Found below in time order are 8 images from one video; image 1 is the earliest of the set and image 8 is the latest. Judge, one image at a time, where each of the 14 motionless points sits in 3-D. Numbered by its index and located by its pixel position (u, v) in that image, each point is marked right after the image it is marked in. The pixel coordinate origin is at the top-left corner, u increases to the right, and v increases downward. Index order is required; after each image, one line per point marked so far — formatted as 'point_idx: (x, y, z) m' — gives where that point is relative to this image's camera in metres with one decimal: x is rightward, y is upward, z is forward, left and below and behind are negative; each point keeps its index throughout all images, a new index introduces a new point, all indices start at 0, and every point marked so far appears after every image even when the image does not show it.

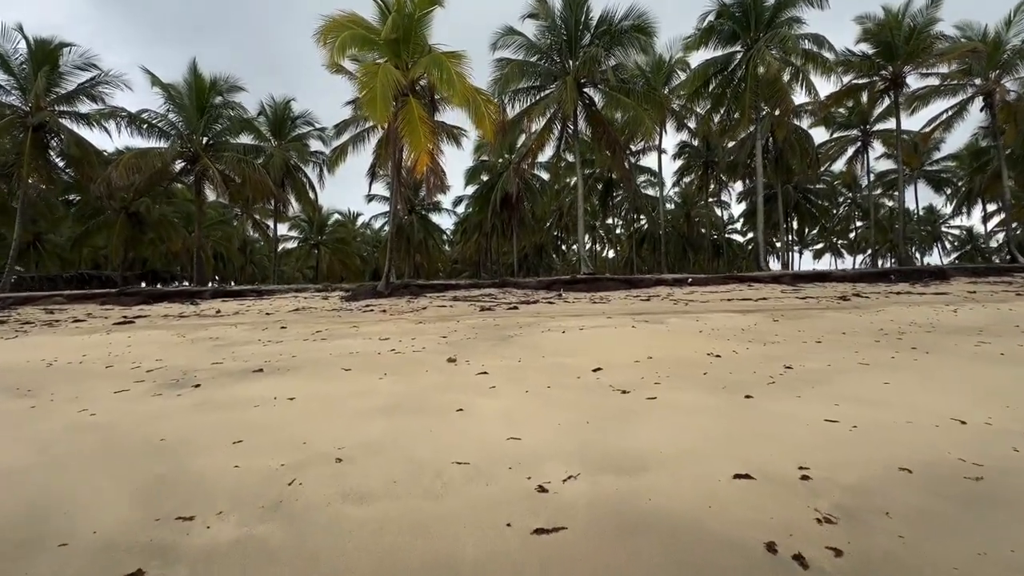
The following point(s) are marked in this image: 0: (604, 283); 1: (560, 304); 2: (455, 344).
0: (+2.2, +0.1, +11.0) m
1: (+0.9, -0.3, +9.1) m
2: (-0.8, -0.8, +6.4) m
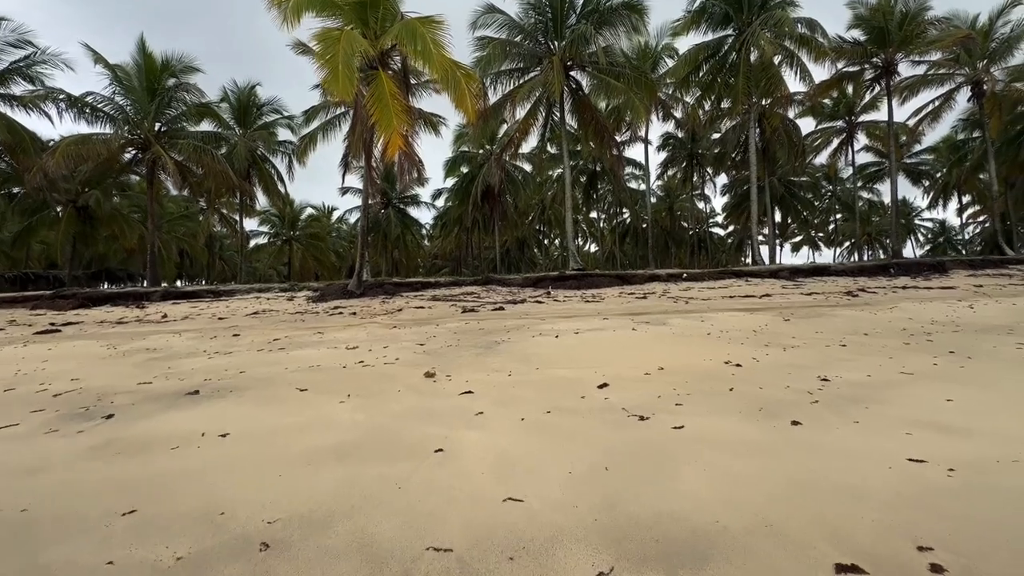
0: (+1.8, +0.2, +10.2) m
1: (+0.7, -0.3, +8.3) m
2: (-0.9, -0.8, +5.6) m
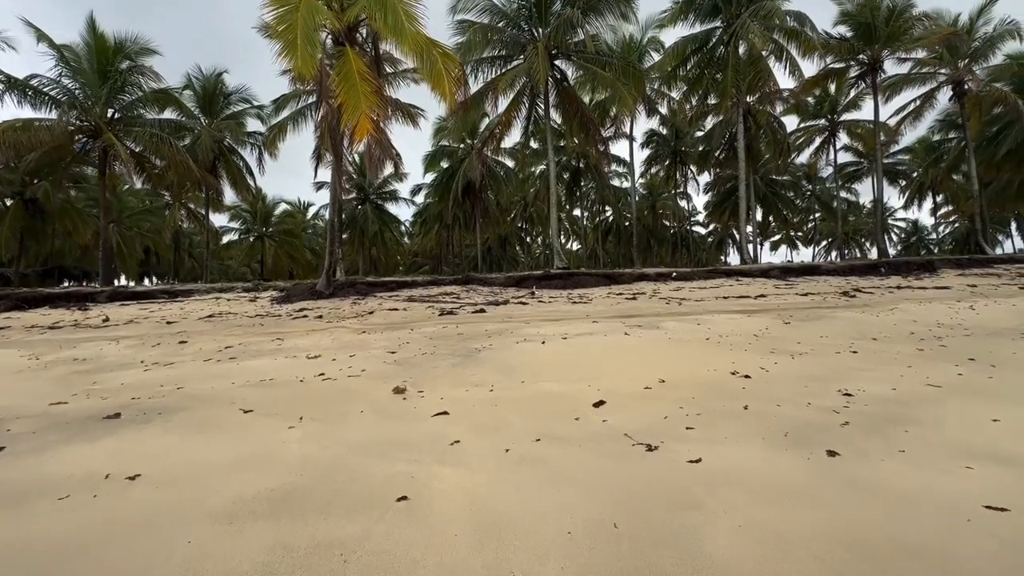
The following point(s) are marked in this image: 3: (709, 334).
0: (+1.5, +0.2, +9.7) m
1: (+0.4, -0.3, +7.7) m
2: (-1.1, -0.8, +5.0) m
3: (+2.5, -0.6, +5.9) m
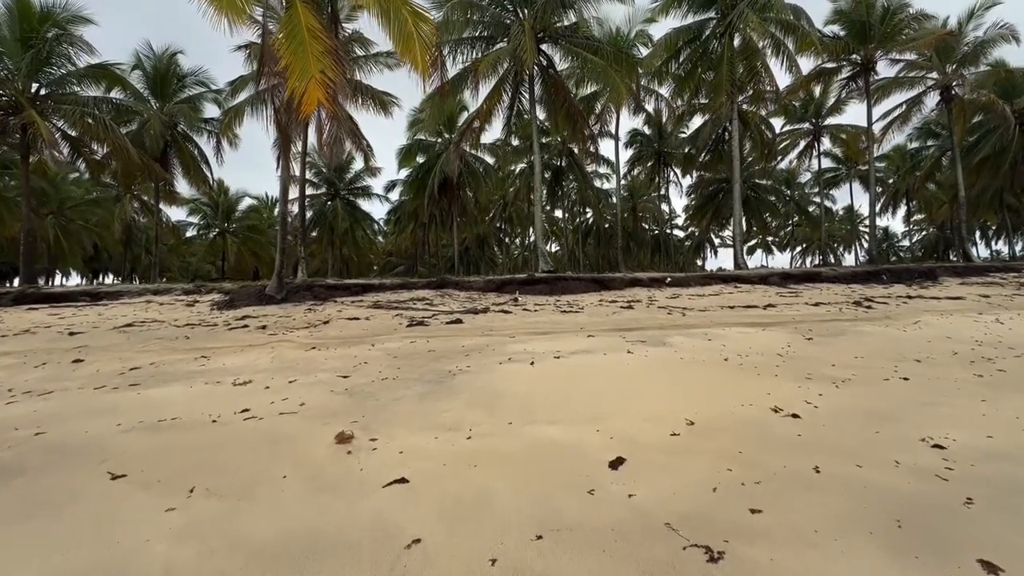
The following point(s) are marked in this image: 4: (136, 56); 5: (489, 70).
0: (+1.1, +0.1, +8.8) m
1: (+0.1, -0.4, +6.7) m
2: (-1.3, -0.9, +3.9) m
3: (+2.3, -0.7, +5.0) m
4: (-13.0, +8.0, +16.1) m
5: (-0.5, +4.8, +10.3) m
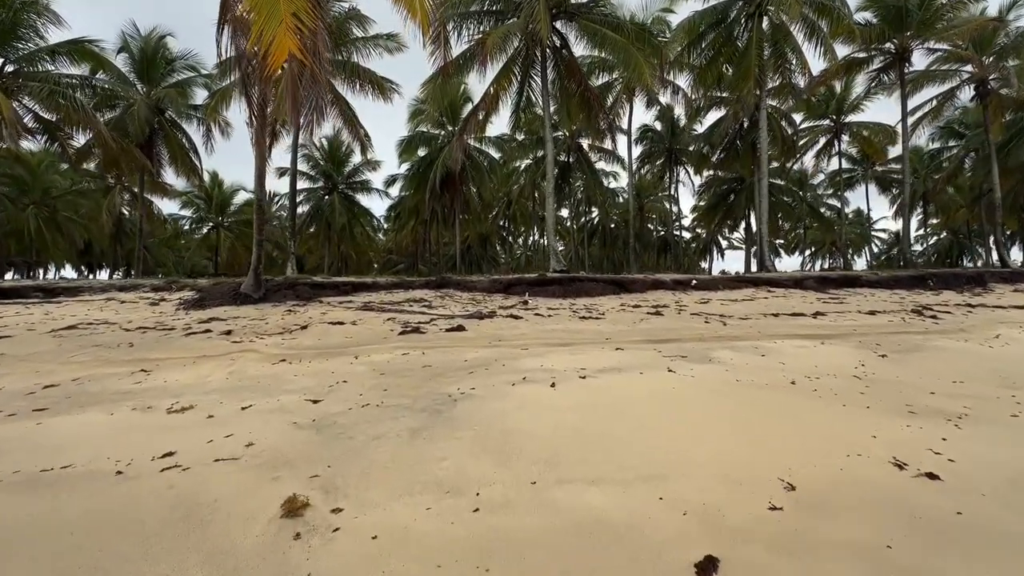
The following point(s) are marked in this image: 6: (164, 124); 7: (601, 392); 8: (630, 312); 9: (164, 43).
0: (+1.2, 0.0, +7.8) m
1: (+0.2, -0.4, +5.8) m
2: (-1.1, -0.9, +2.9) m
3: (+2.4, -0.7, +4.1) m
4: (-12.7, +8.2, +15.2) m
5: (-0.3, +4.8, +9.4) m
6: (-11.6, +5.5, +15.6) m
7: (+0.7, -0.8, +3.6) m
8: (+1.6, -0.3, +6.3) m
9: (-11.6, +8.2, +15.6) m
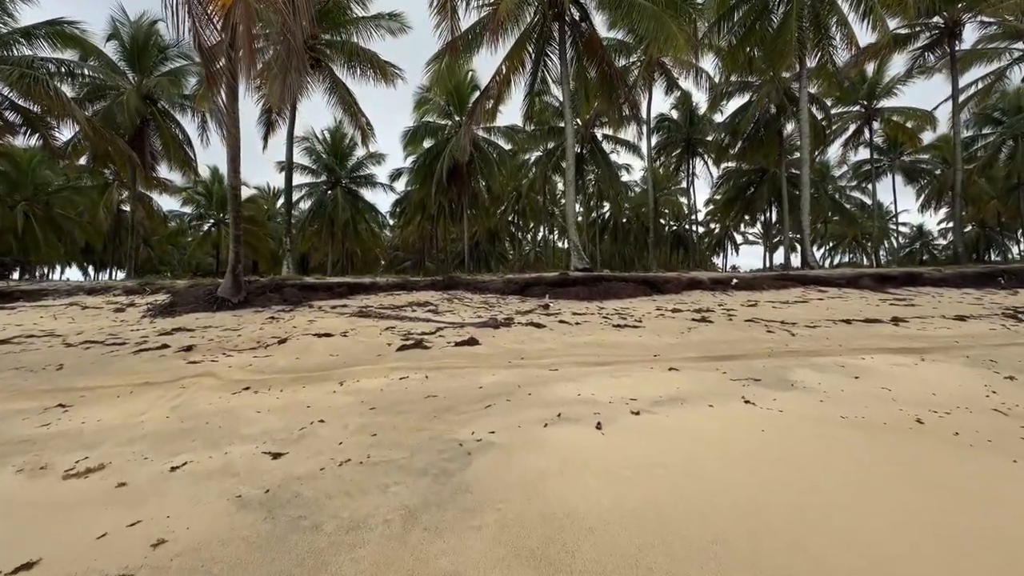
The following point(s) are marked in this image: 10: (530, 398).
0: (+1.5, 0.0, +6.9) m
1: (+0.5, -0.4, +4.8) m
2: (-1.0, -0.9, +2.0) m
3: (+2.6, -0.8, +3.1) m
4: (-12.4, +8.2, +14.4) m
5: (0.0, +4.8, +8.4) m
6: (-11.2, +5.5, +14.8) m
7: (+0.9, -0.9, +2.6) m
8: (+1.8, -0.3, +5.4) m
9: (-11.3, +8.2, +14.7) m
10: (+0.1, -0.7, +3.2) m
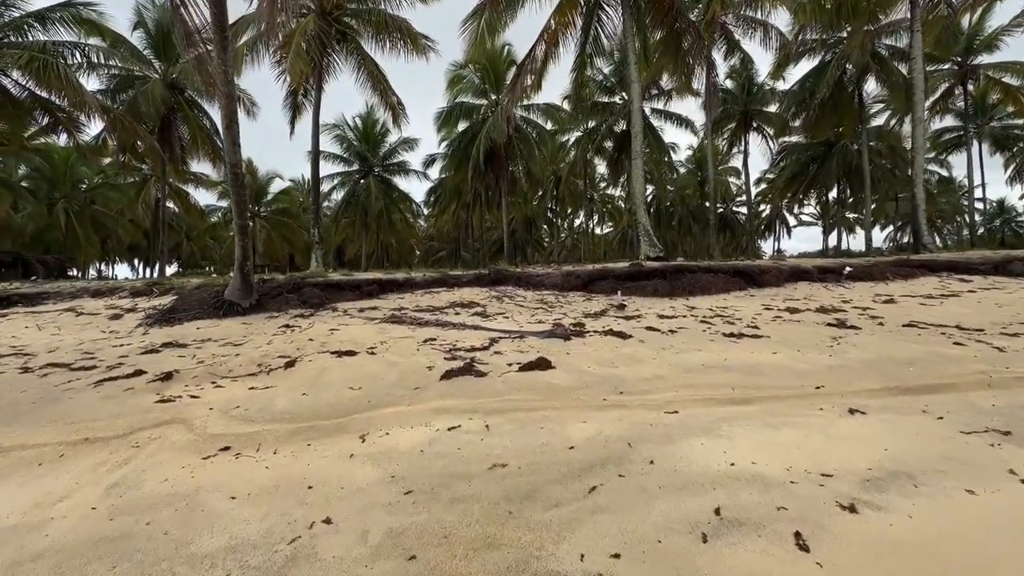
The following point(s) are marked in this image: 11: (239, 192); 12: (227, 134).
0: (+2.2, +0.1, +5.5) m
1: (+1.1, -0.4, +3.6) m
2: (-0.5, -1.0, +0.9) m
3: (+3.1, -0.8, +1.7) m
4: (-11.2, +8.2, +13.8) m
5: (+0.7, +4.9, +7.1) m
6: (-9.9, +5.6, +14.2) m
7: (+1.3, -0.9, +1.4) m
8: (+2.5, -0.3, +4.0) m
9: (-10.0, +8.3, +14.1) m
10: (+0.6, -0.8, +2.0) m
11: (-2.7, +0.9, +4.5) m
12: (-2.7, +1.4, +4.4) m
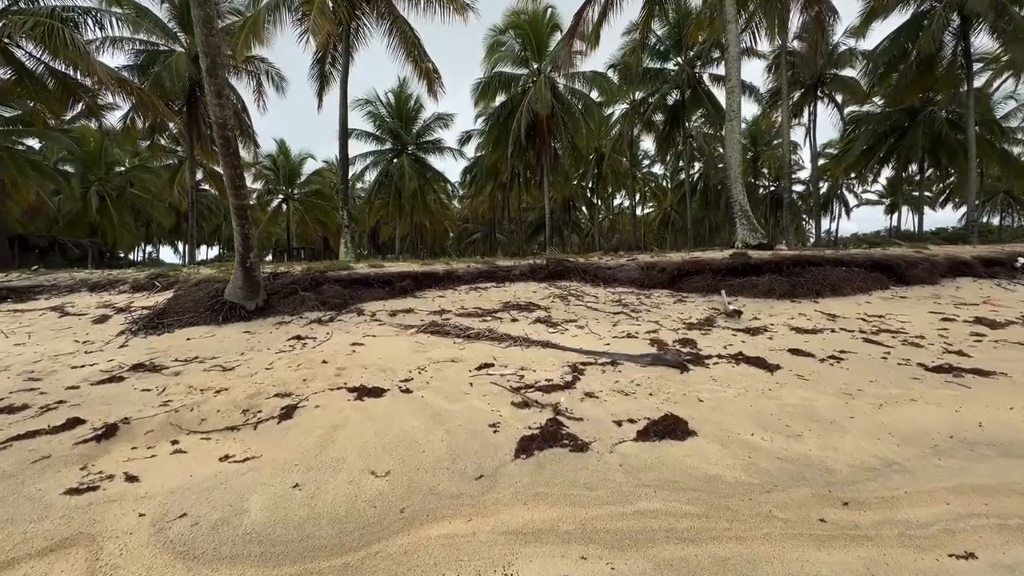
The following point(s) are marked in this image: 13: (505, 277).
0: (+2.9, +0.1, +4.2) m
1: (+1.6, -0.5, +2.4) m
2: (-0.2, -1.2, -0.2) m
3: (+3.5, -0.9, +0.4) m
4: (-9.9, +8.7, +13.1) m
5: (+1.5, +4.9, +5.7) m
6: (-8.7, +6.0, +13.5) m
7: (+1.7, -1.0, +0.1) m
8: (+3.0, -0.3, +2.7) m
9: (-8.8, +8.7, +13.3) m
10: (+1.0, -0.9, +0.8) m
11: (-2.1, +0.9, +3.5) m
12: (-2.1, +1.4, +3.3) m
13: (-0.1, +0.1, +4.9) m
